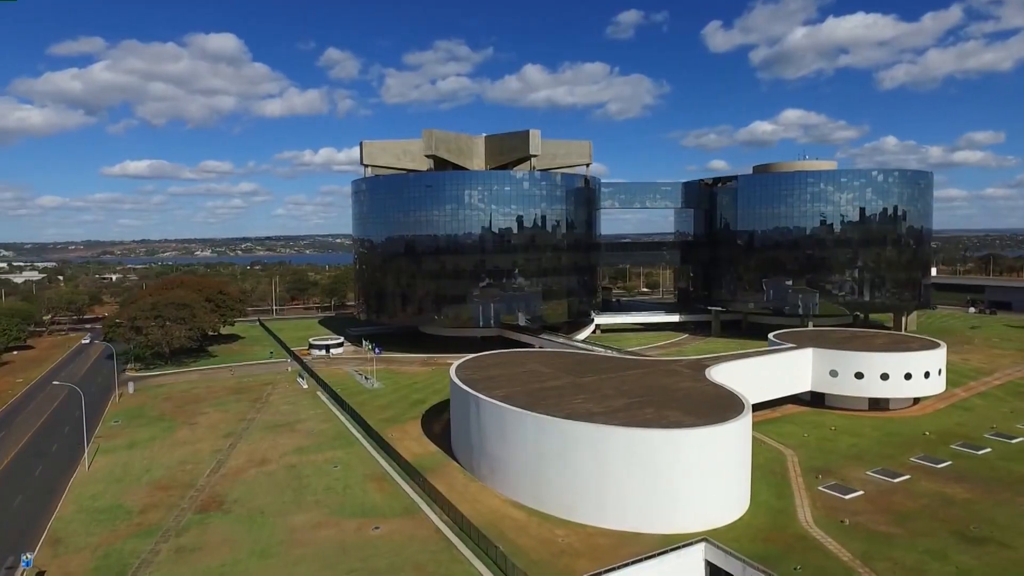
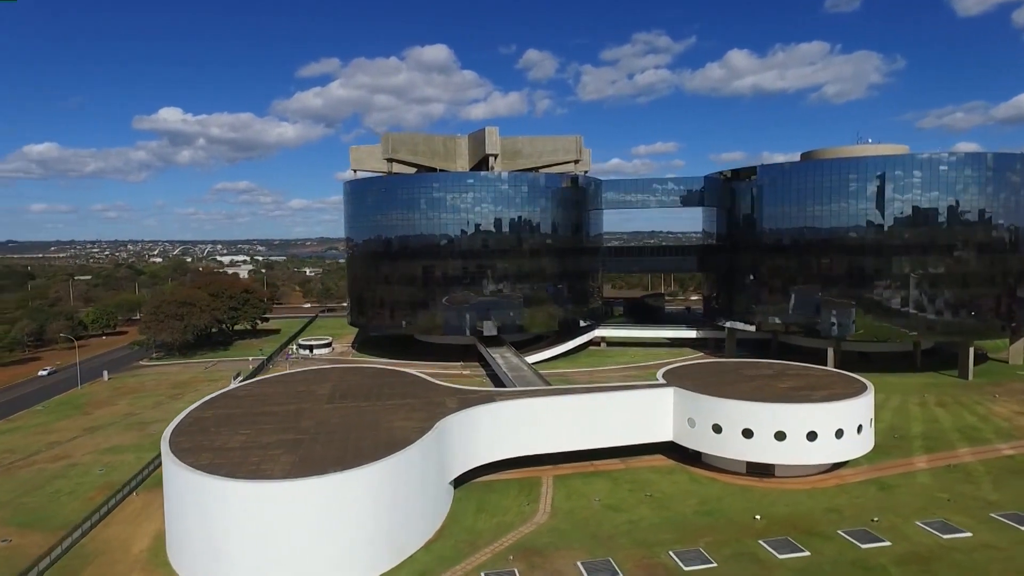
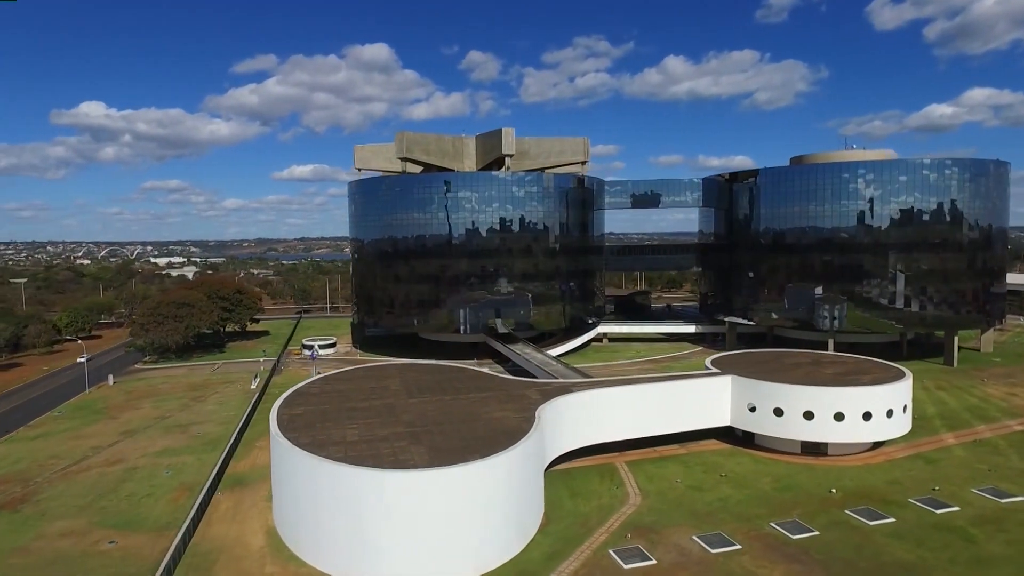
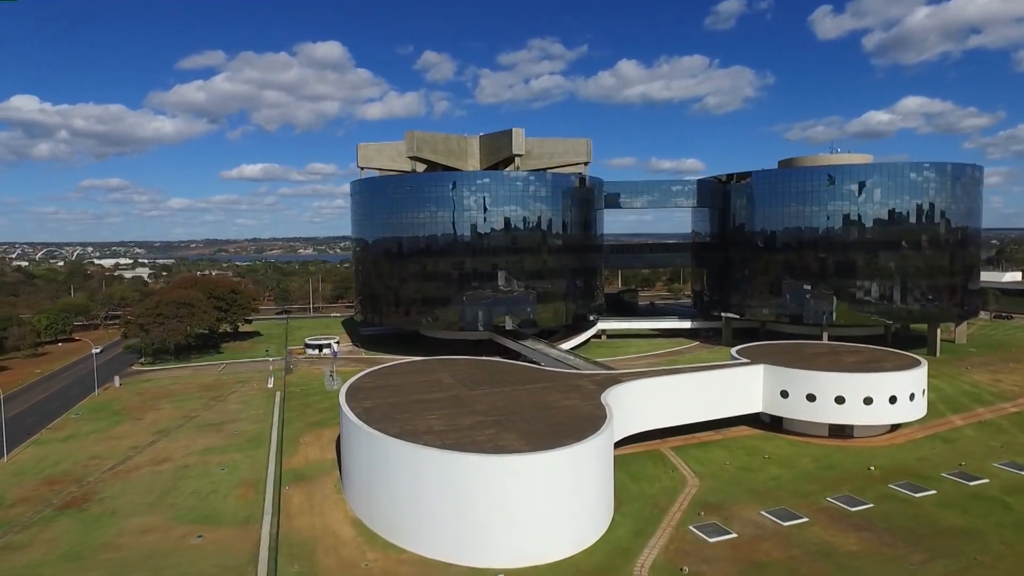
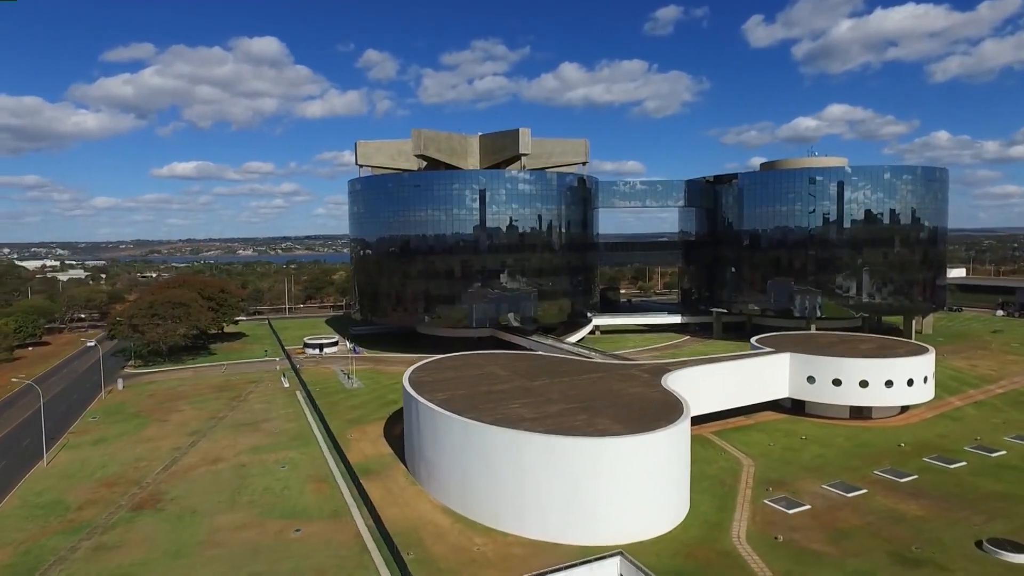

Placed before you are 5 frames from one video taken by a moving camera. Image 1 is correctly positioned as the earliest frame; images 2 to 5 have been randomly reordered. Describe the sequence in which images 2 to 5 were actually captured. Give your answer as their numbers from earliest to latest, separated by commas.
5, 4, 3, 2
